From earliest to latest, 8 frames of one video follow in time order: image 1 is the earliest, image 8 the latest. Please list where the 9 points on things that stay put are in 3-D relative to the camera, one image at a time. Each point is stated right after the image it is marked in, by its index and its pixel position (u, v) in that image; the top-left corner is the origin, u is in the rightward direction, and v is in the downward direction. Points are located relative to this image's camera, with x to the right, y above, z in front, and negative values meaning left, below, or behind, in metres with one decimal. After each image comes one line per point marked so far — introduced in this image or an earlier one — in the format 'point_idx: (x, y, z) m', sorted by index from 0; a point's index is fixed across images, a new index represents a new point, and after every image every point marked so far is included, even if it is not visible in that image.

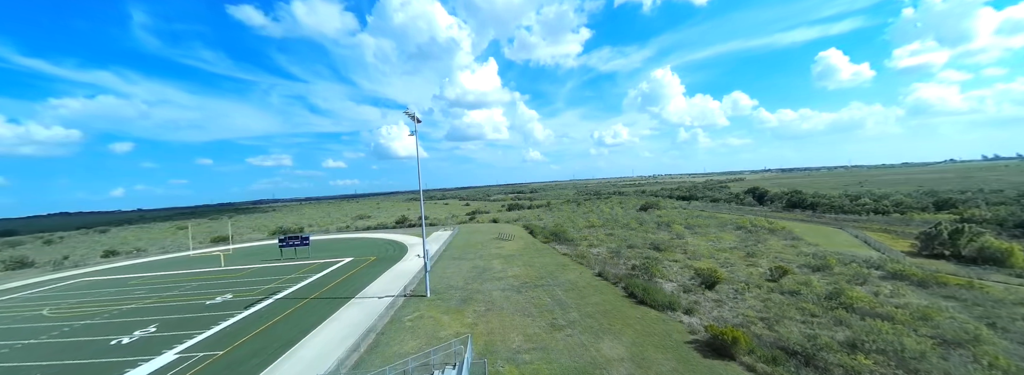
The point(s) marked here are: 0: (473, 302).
0: (-2.3, -6.7, +19.4) m
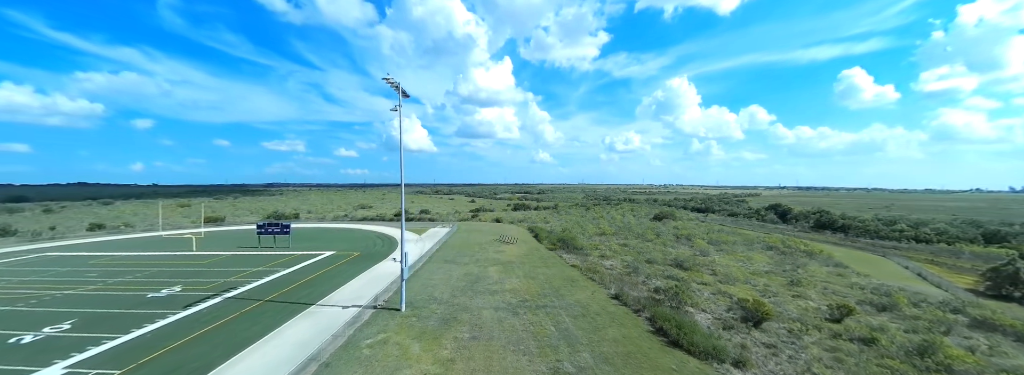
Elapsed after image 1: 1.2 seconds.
0: (-2.6, -6.3, +15.3) m
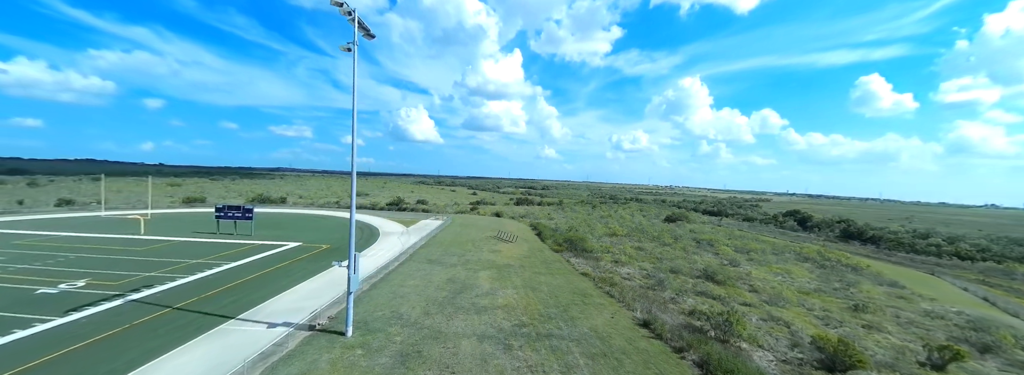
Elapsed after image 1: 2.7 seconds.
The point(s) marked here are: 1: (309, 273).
0: (-2.9, -5.5, +10.4) m
1: (-12.0, -5.0, +19.4) m
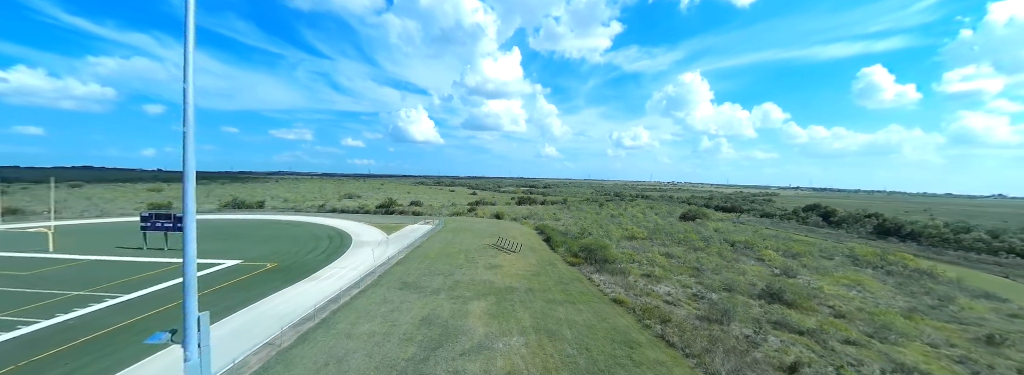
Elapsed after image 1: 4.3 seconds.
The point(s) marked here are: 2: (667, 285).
0: (-2.7, -5.3, +4.6) m
1: (-11.8, -4.9, +13.6) m
2: (+9.2, -5.8, +19.5) m
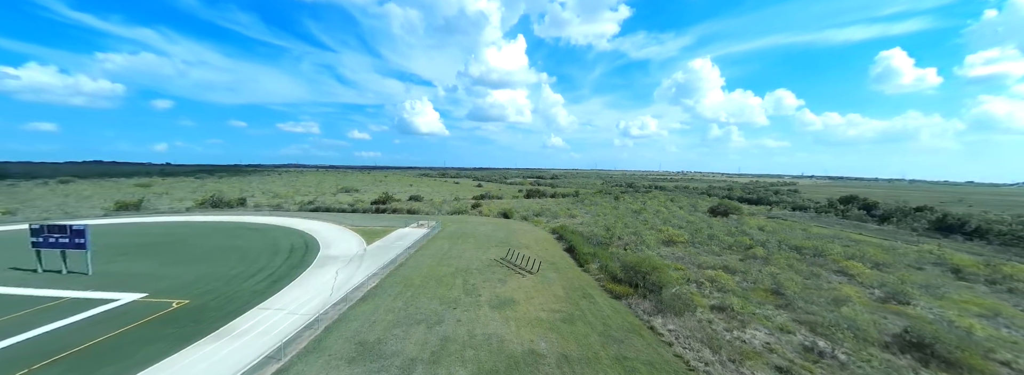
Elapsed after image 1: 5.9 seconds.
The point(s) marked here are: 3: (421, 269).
0: (-2.2, -5.7, -1.5) m
1: (-11.2, -5.2, +7.6) m
2: (+9.9, -5.7, +13.2) m
3: (-4.8, -4.3, +17.3) m
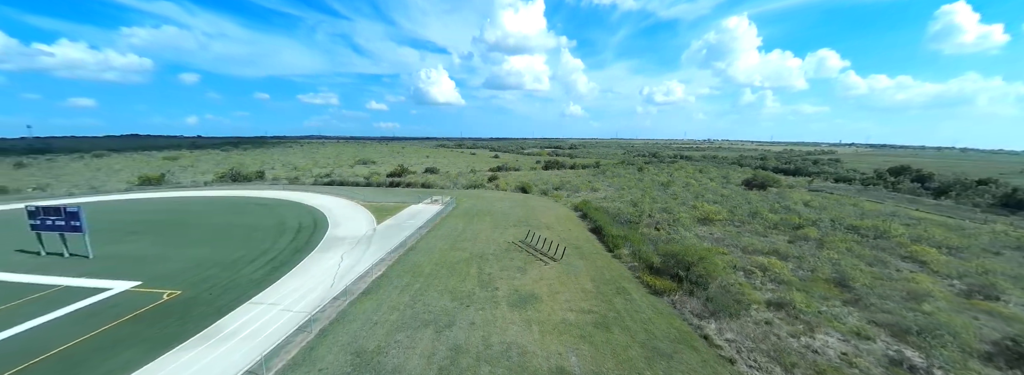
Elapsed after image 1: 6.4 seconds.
0: (-2.3, -6.3, -3.1) m
1: (-10.7, -5.0, +6.4) m
2: (+10.7, -4.9, +10.9) m
3: (-3.8, -3.1, +15.7) m
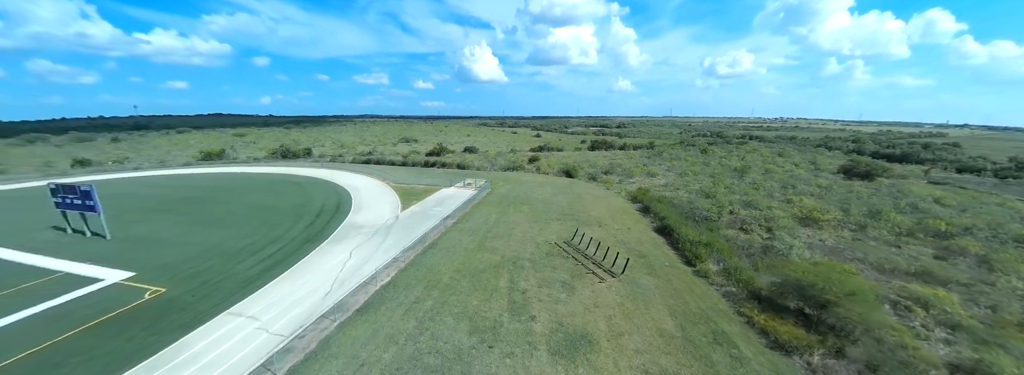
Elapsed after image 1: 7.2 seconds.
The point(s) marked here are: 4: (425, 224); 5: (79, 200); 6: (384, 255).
0: (-3.2, -6.9, -6.0) m
1: (-10.3, -4.7, +4.5) m
2: (+11.5, -5.0, +6.1) m
3: (-2.2, -2.6, +12.6) m
4: (-4.2, -1.7, +16.5) m
5: (-19.6, -0.4, +15.0) m
6: (-5.0, -2.6, +13.1) m
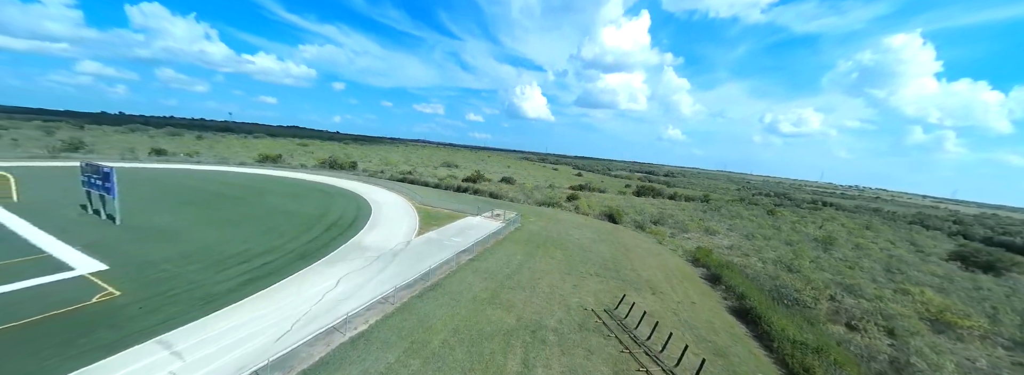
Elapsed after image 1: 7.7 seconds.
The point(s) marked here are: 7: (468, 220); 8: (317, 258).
0: (-5.2, -5.5, -8.9) m
1: (-10.7, -3.8, +2.5) m
2: (+10.9, -6.7, +1.4) m
3: (-1.5, -3.5, +9.7) m
4: (-3.0, -2.9, +13.9) m
5: (-18.2, +0.4, +14.5) m
6: (-4.2, -3.2, +10.6) m
7: (-2.6, -2.0, +19.9) m
8: (-7.6, -2.8, +13.1) m
